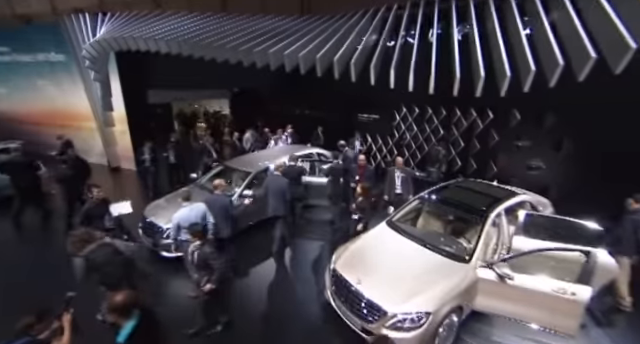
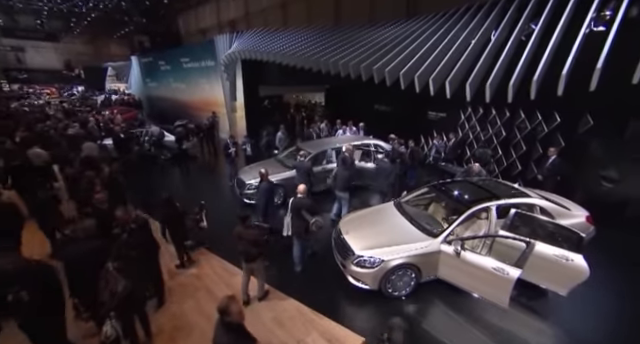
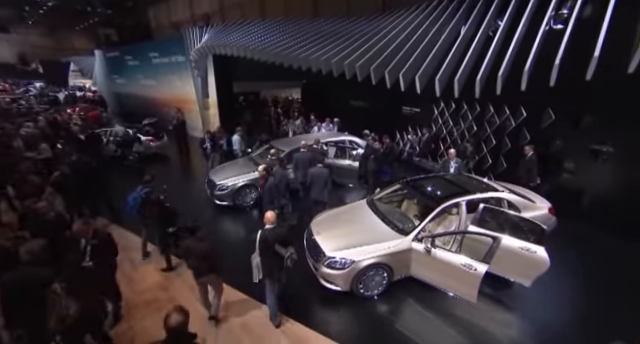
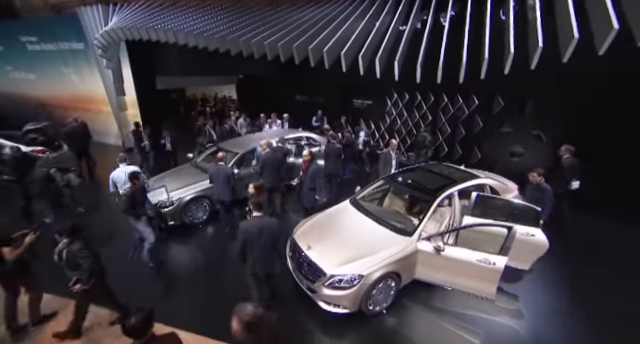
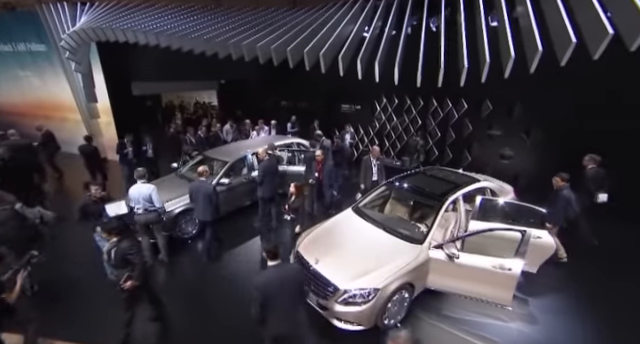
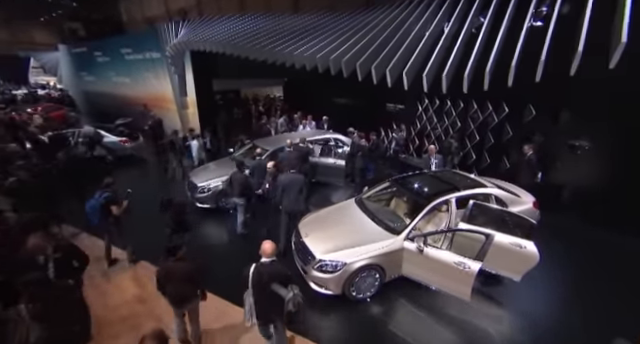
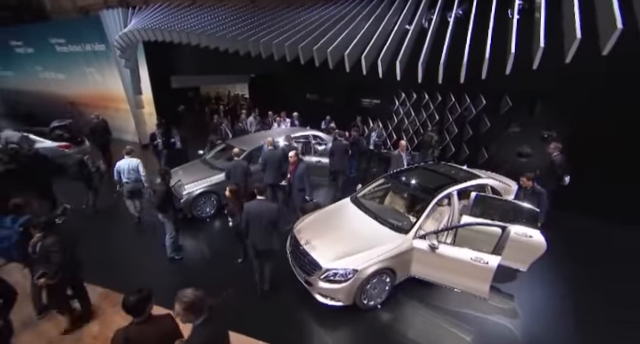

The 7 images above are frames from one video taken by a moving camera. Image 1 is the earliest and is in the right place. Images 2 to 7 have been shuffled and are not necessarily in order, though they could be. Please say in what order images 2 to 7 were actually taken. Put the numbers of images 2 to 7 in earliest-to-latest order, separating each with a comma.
5, 4, 7, 6, 3, 2
